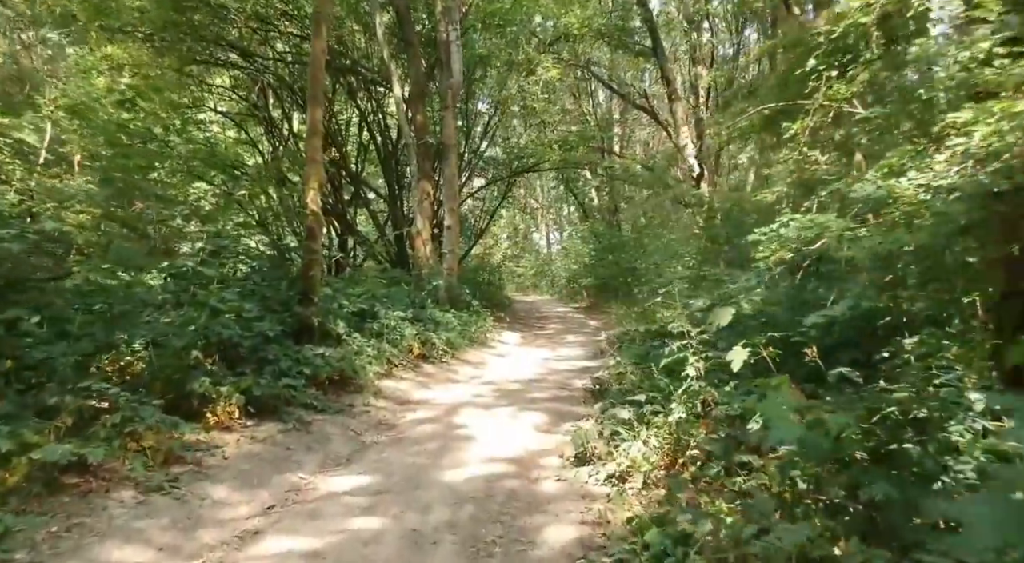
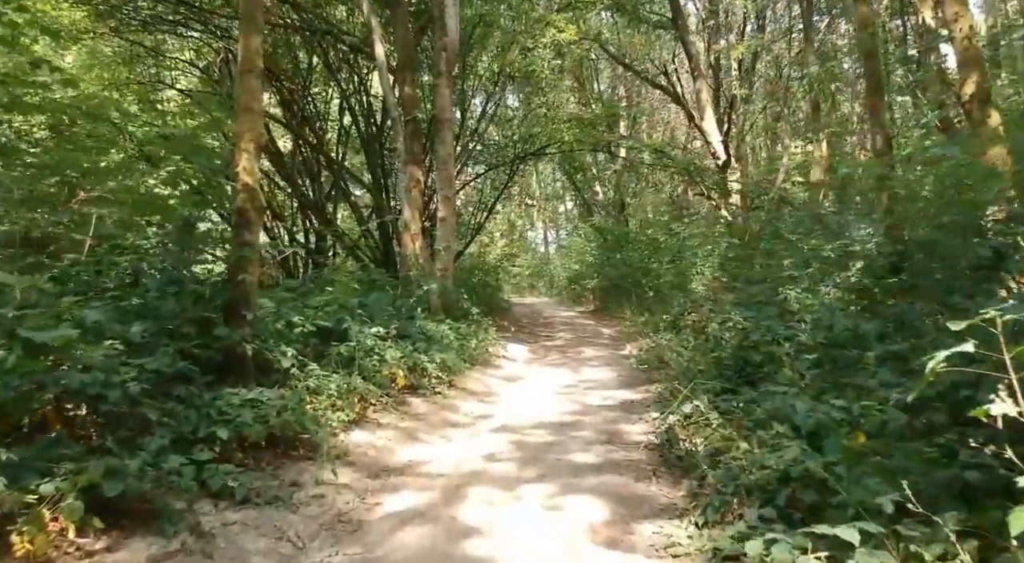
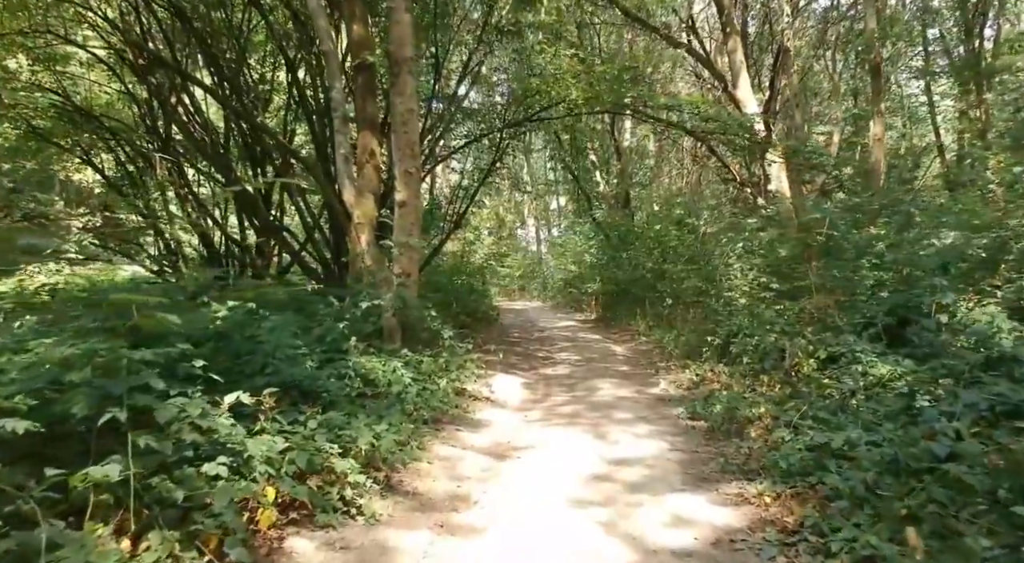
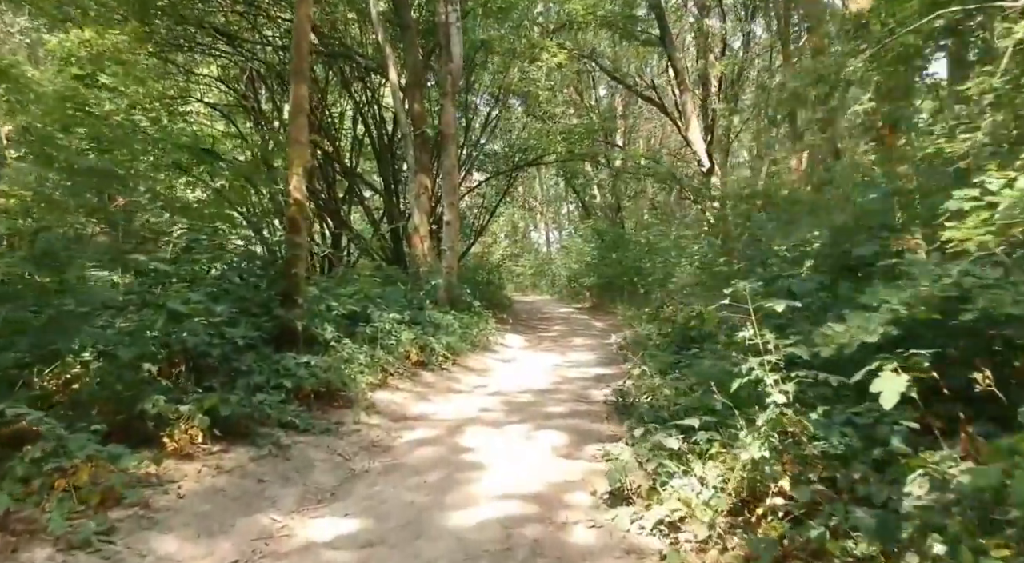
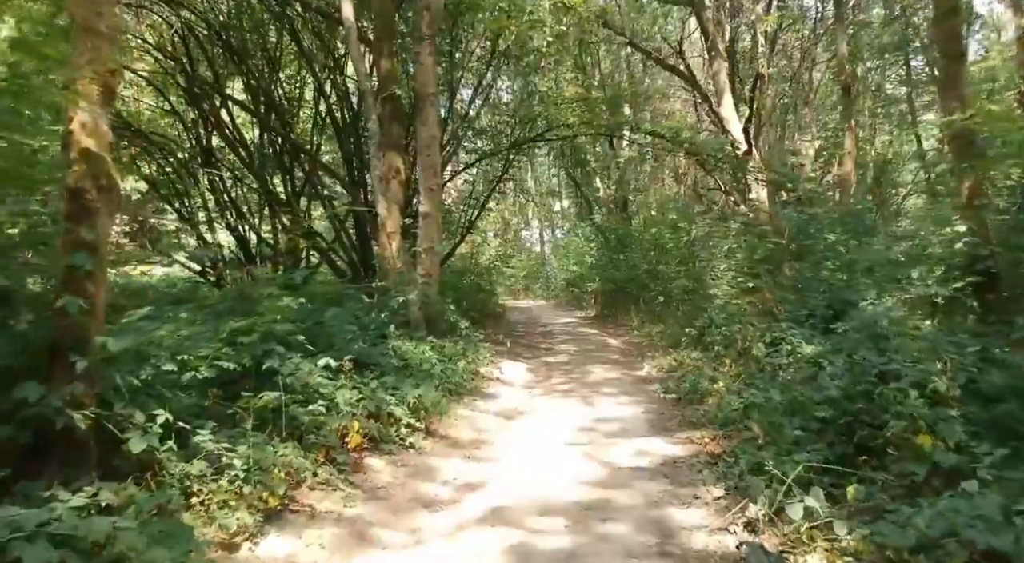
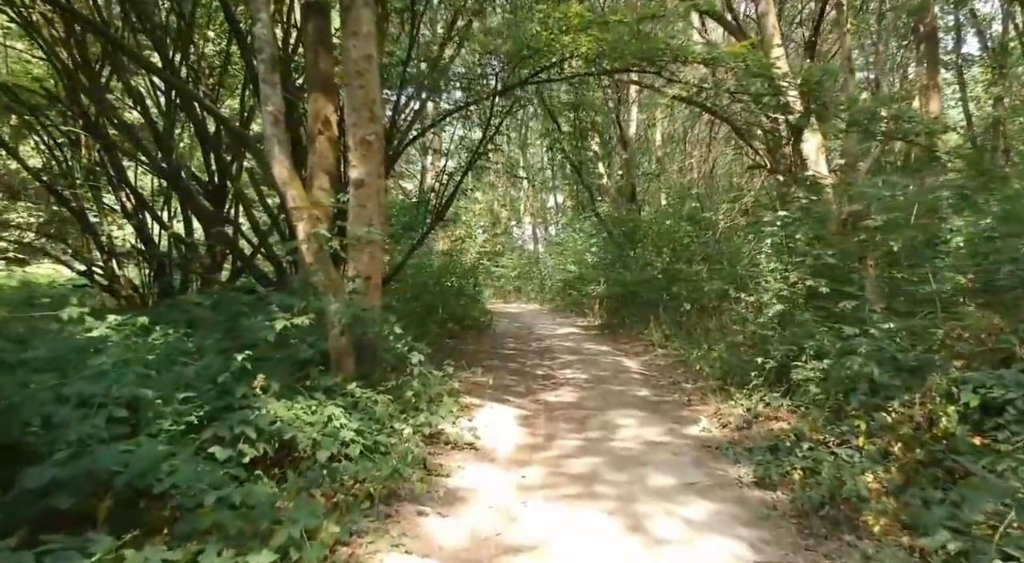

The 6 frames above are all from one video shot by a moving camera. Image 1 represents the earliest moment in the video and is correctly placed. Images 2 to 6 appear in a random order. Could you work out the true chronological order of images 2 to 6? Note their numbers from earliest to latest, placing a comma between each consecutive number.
4, 2, 5, 3, 6
